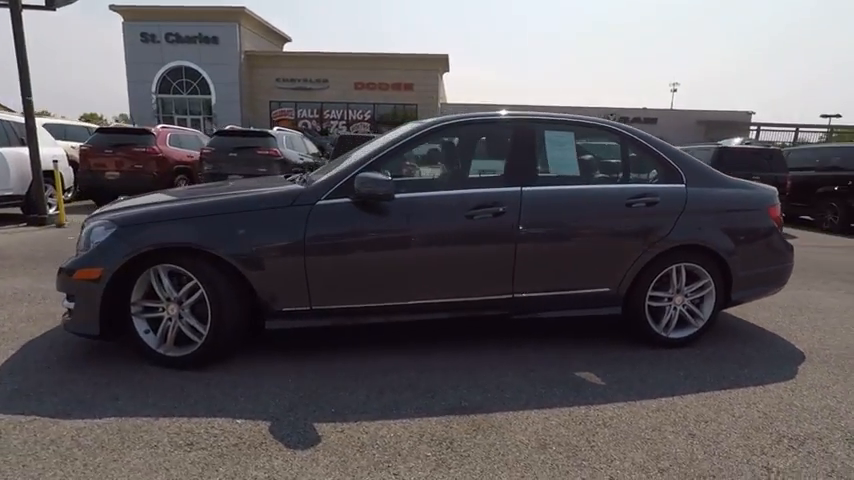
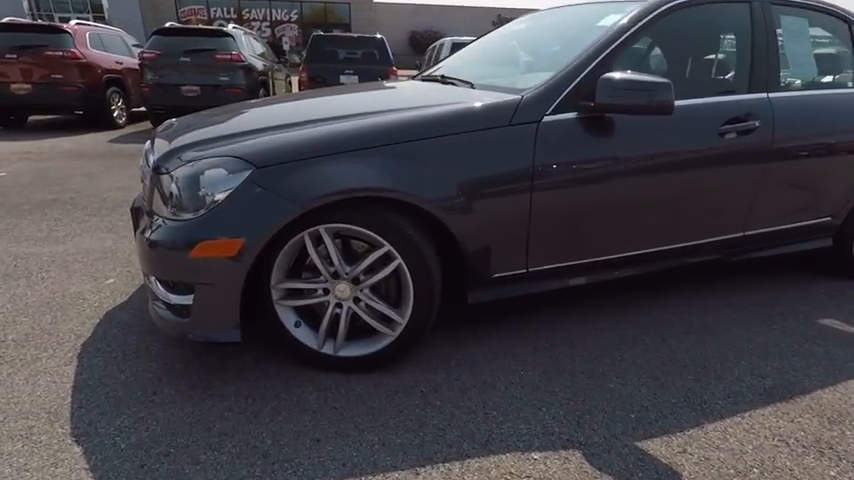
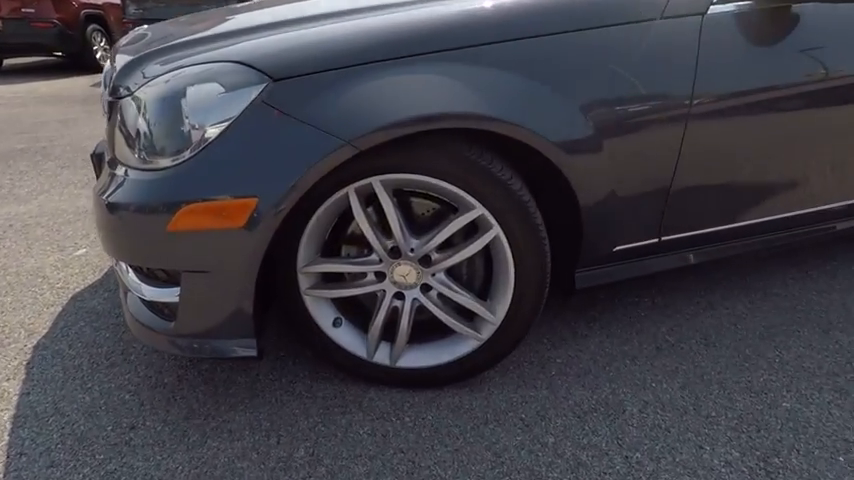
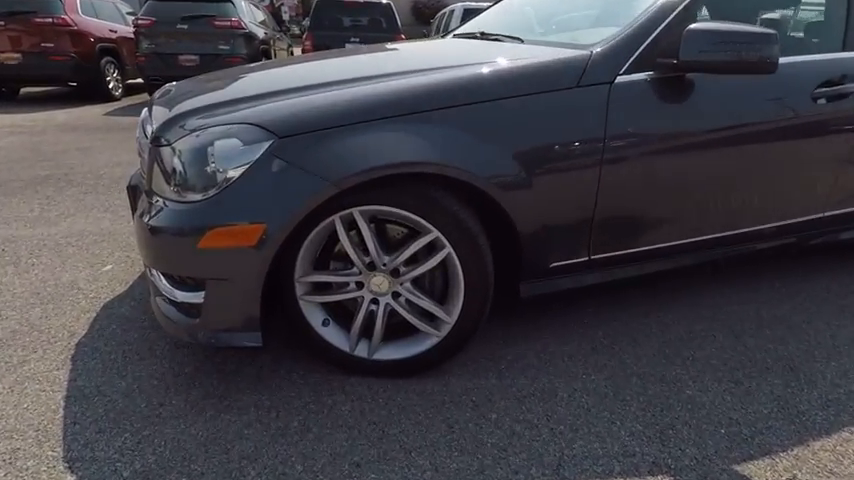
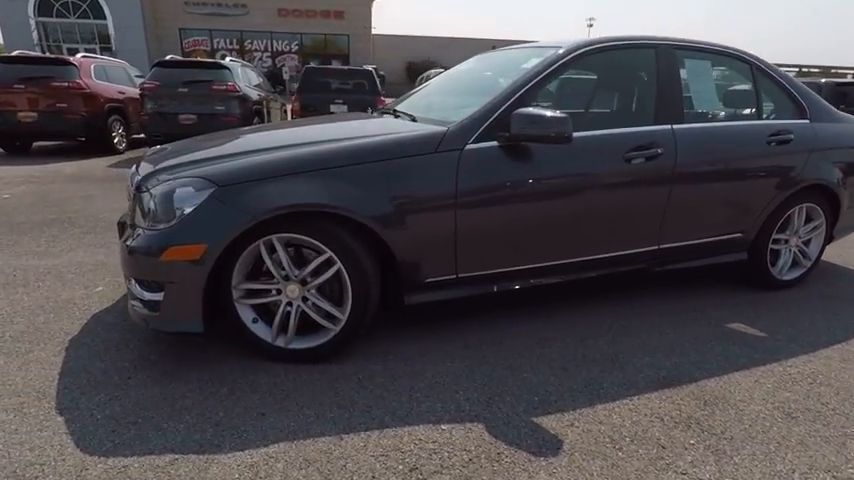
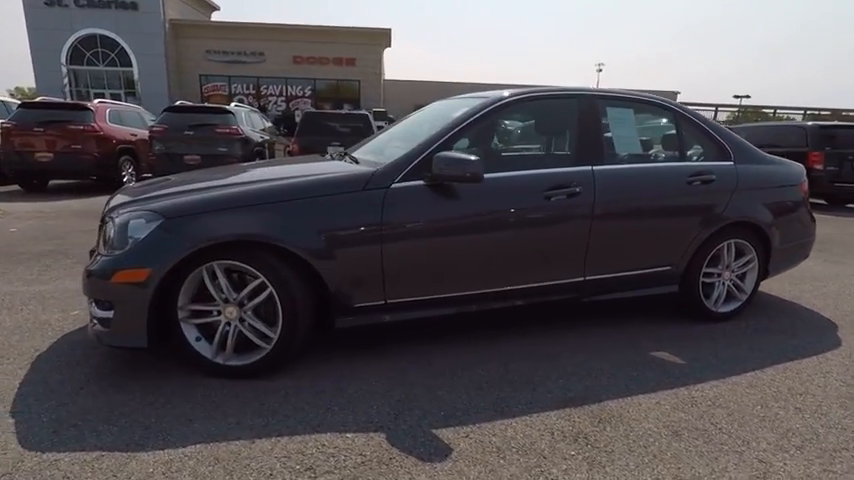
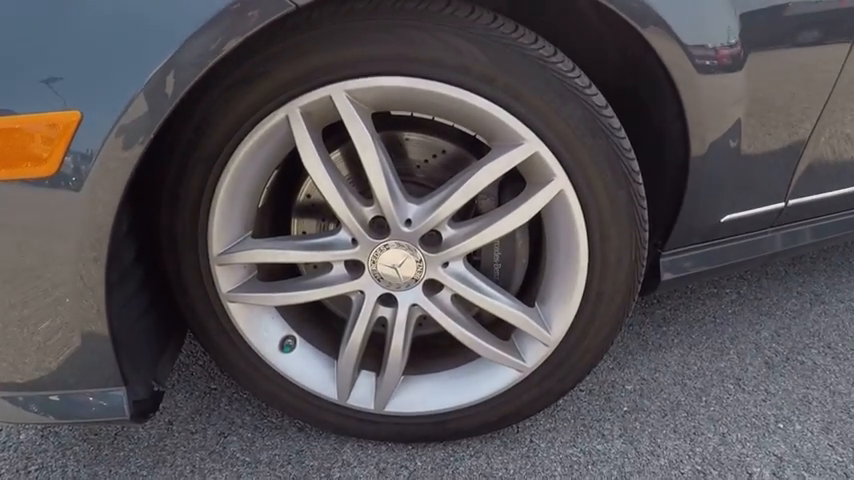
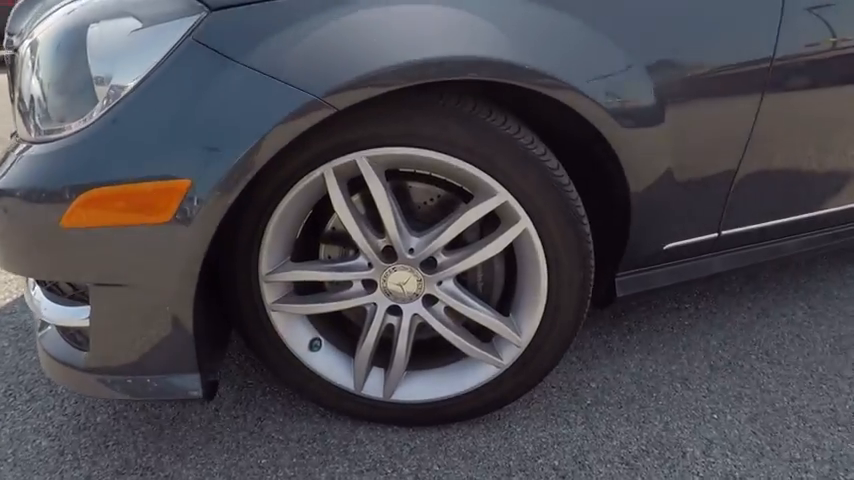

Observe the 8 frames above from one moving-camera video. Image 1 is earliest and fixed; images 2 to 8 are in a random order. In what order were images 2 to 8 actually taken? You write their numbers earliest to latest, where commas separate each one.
6, 5, 2, 4, 3, 8, 7
